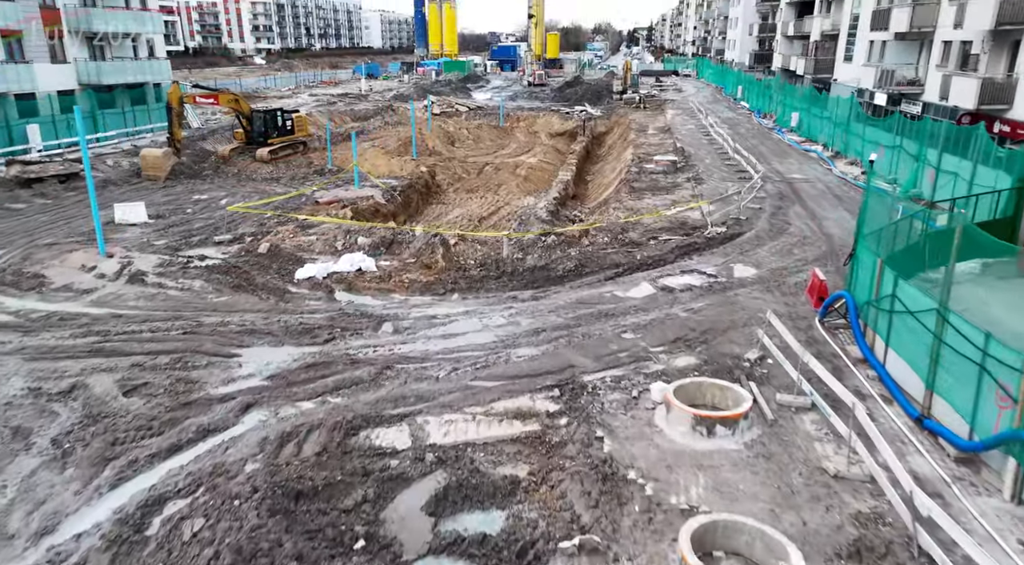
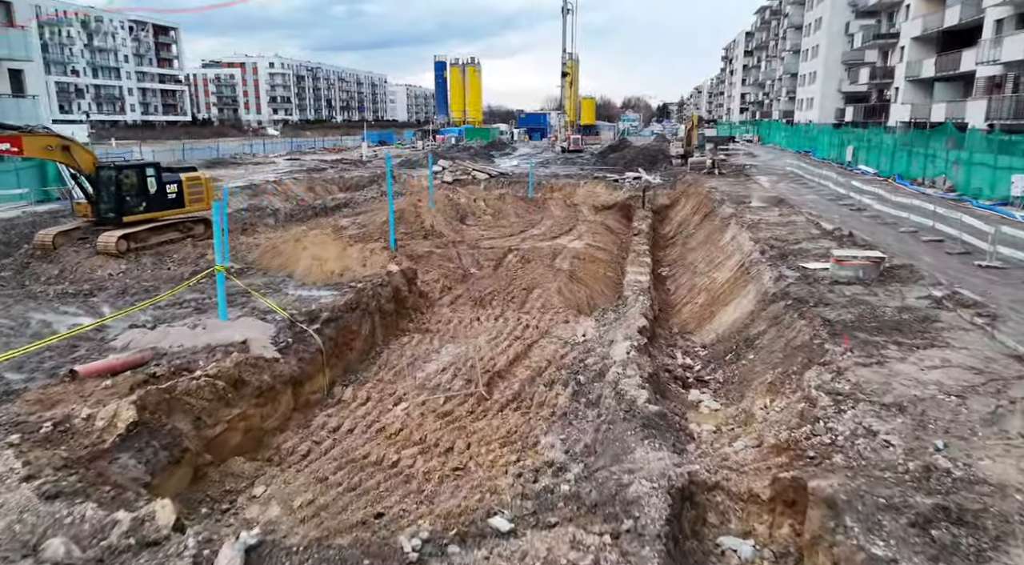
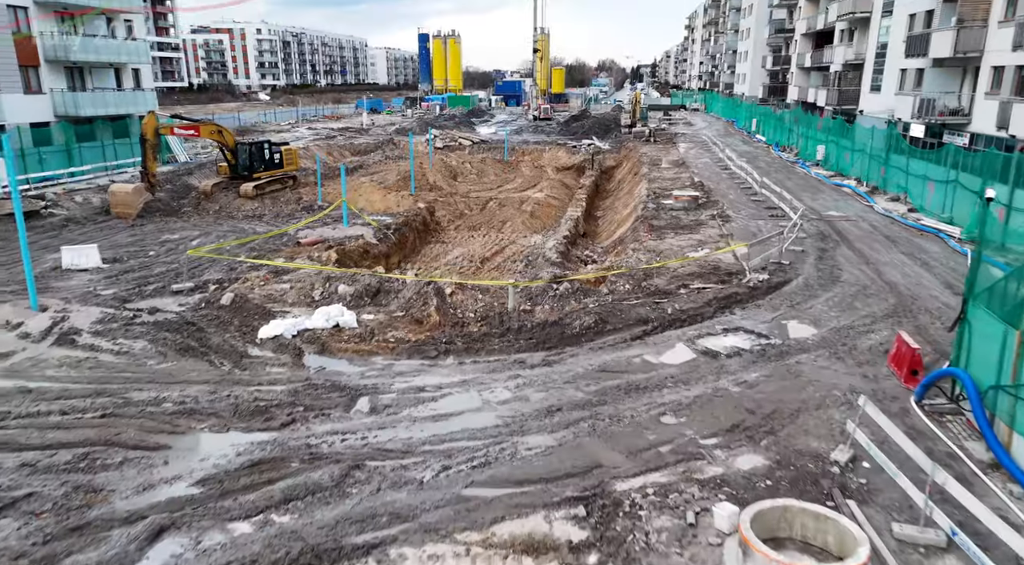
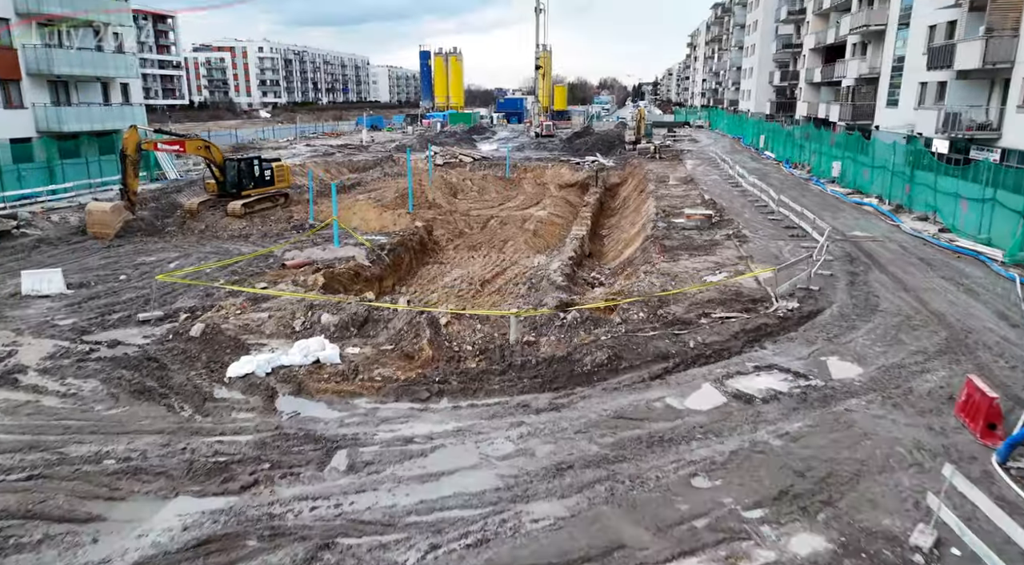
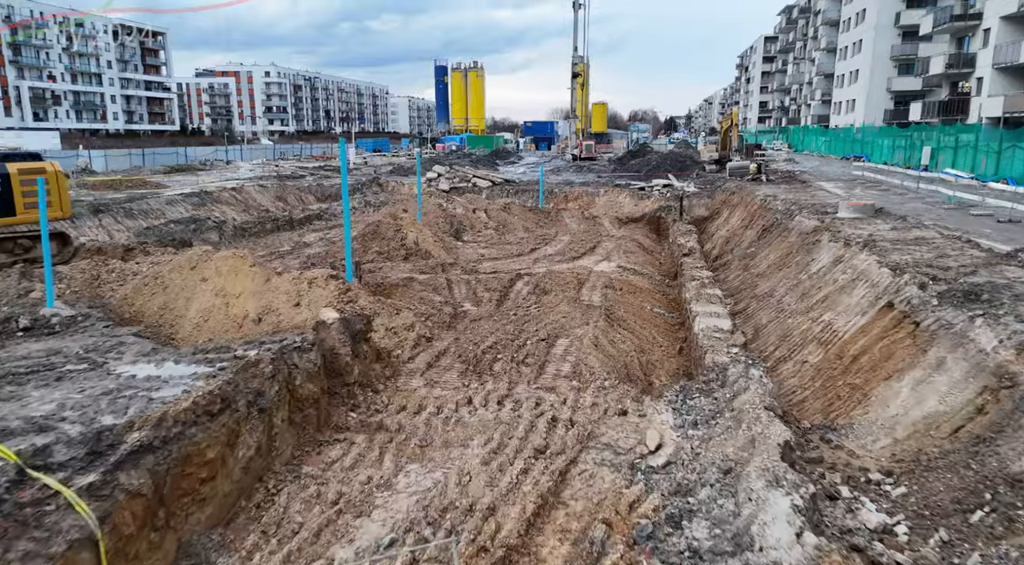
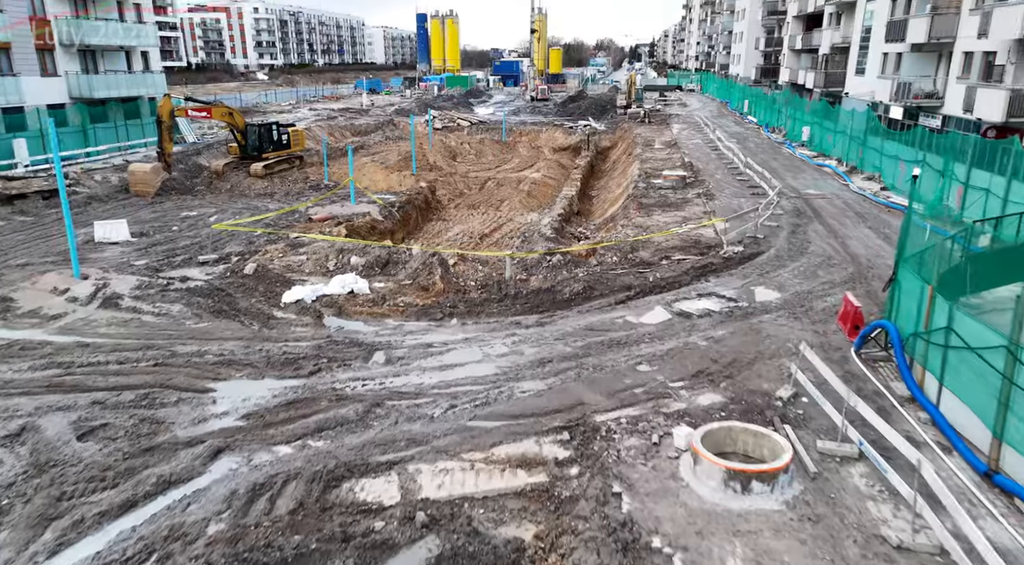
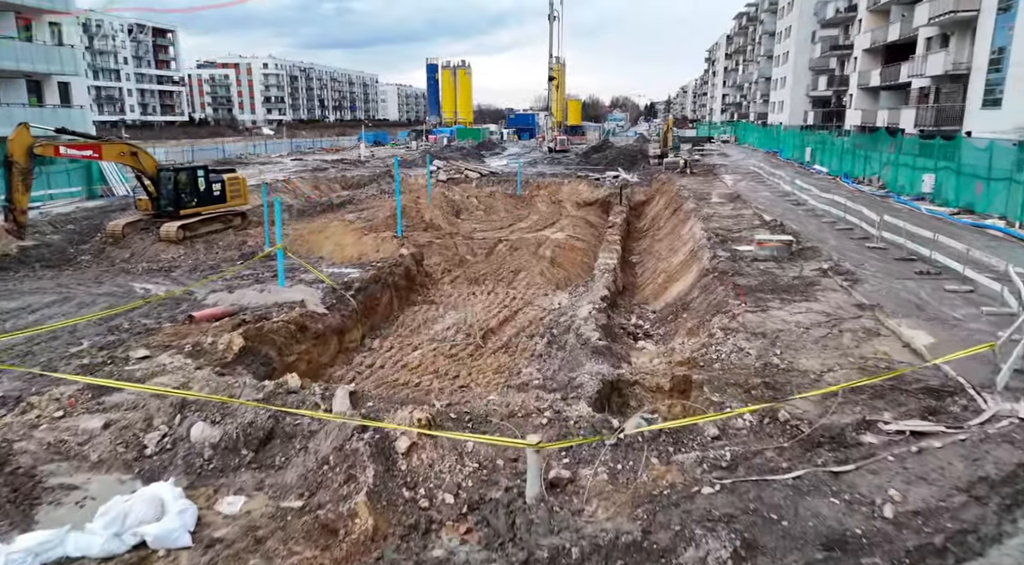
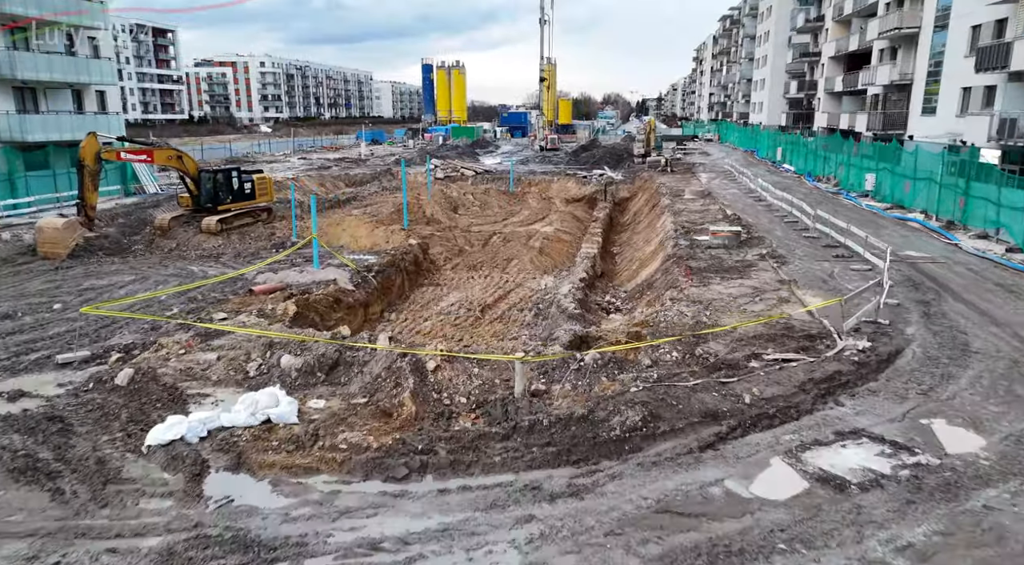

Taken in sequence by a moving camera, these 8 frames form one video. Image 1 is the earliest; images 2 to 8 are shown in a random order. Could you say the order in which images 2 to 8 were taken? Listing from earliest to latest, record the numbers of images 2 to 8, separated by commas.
6, 3, 4, 8, 7, 2, 5
